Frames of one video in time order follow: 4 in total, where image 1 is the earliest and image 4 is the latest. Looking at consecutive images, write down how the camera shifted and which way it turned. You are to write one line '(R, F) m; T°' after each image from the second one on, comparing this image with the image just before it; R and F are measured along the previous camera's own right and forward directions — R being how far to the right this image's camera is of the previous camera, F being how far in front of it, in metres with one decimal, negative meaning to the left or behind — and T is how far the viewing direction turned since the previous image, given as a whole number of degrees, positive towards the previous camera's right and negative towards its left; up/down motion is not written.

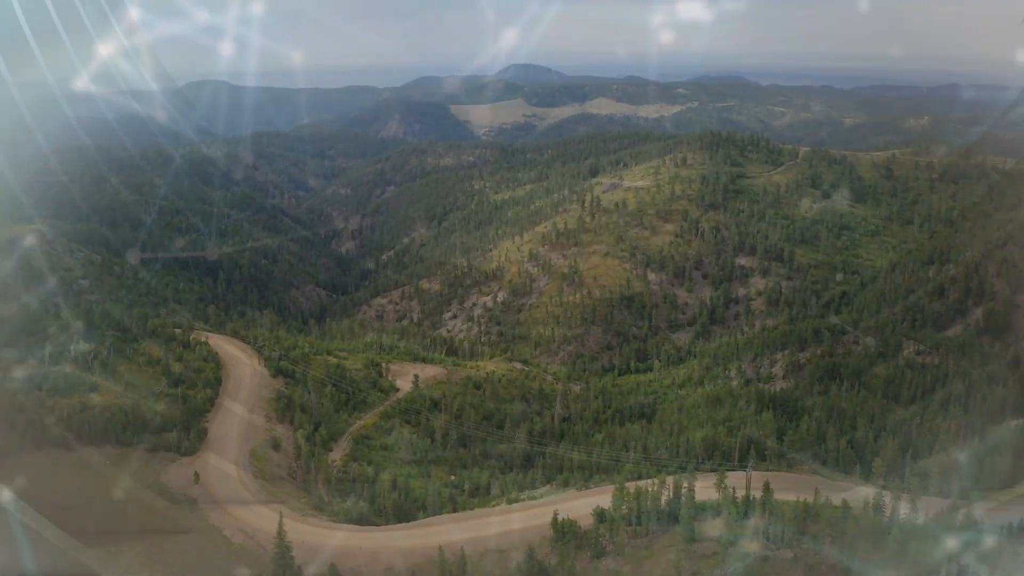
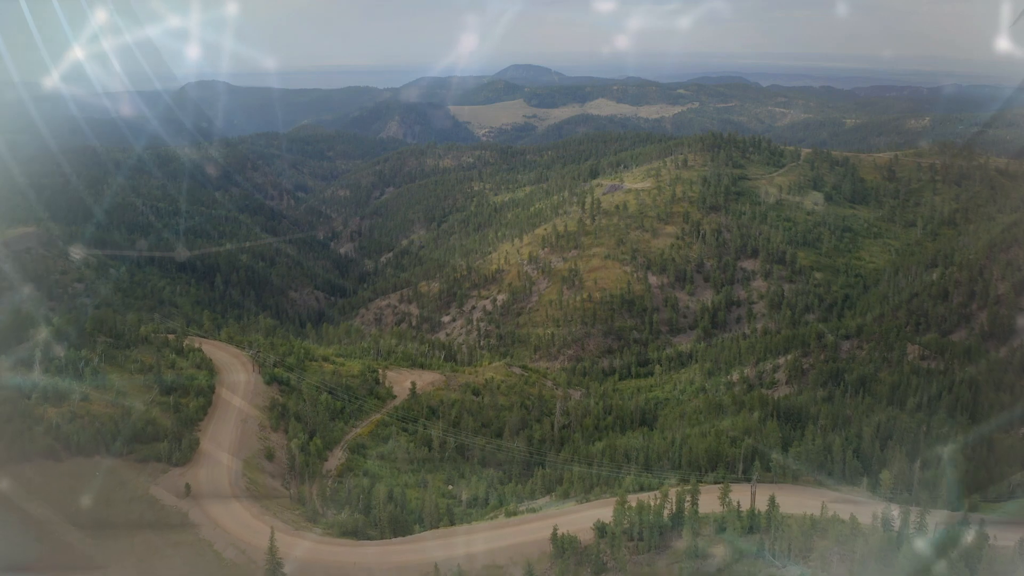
(+0.1, +0.7) m; 0°
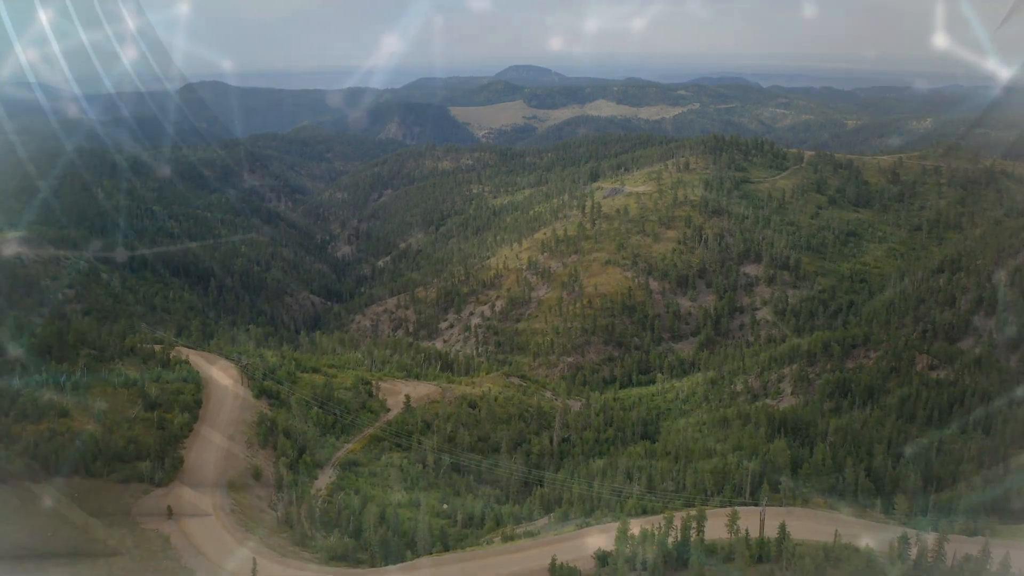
(+0.1, +1.3) m; 0°
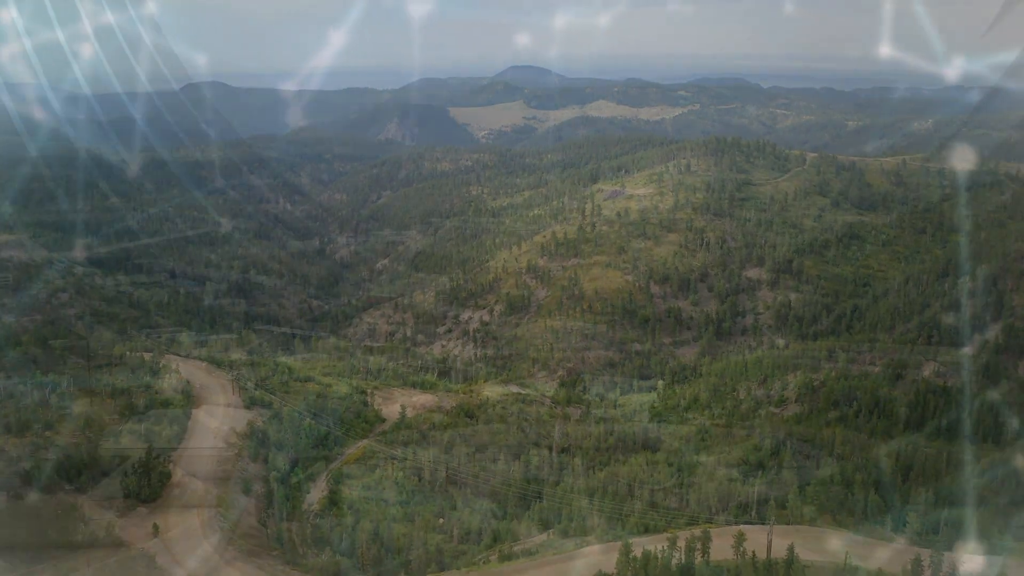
(+0.1, +1.0) m; 0°
